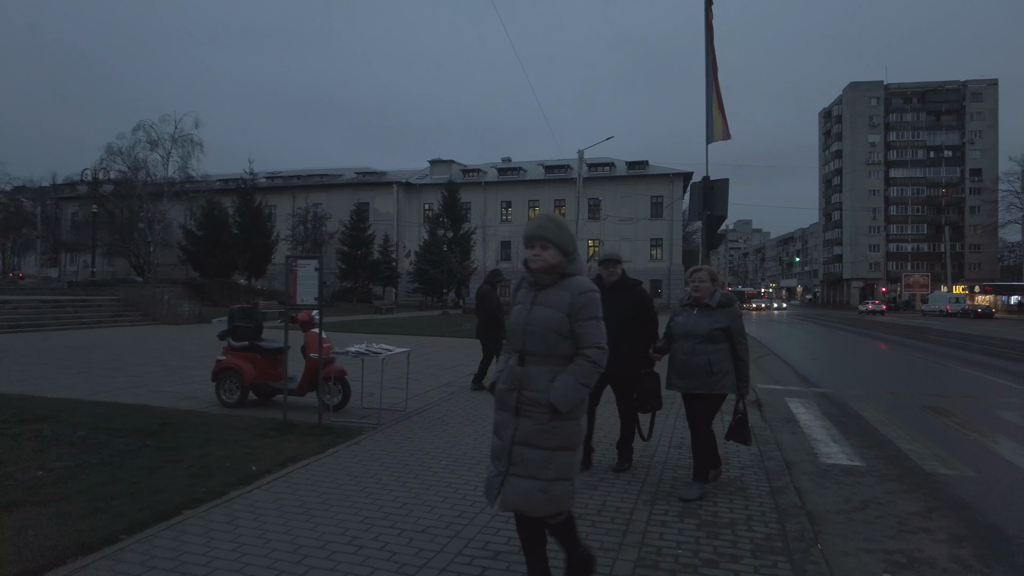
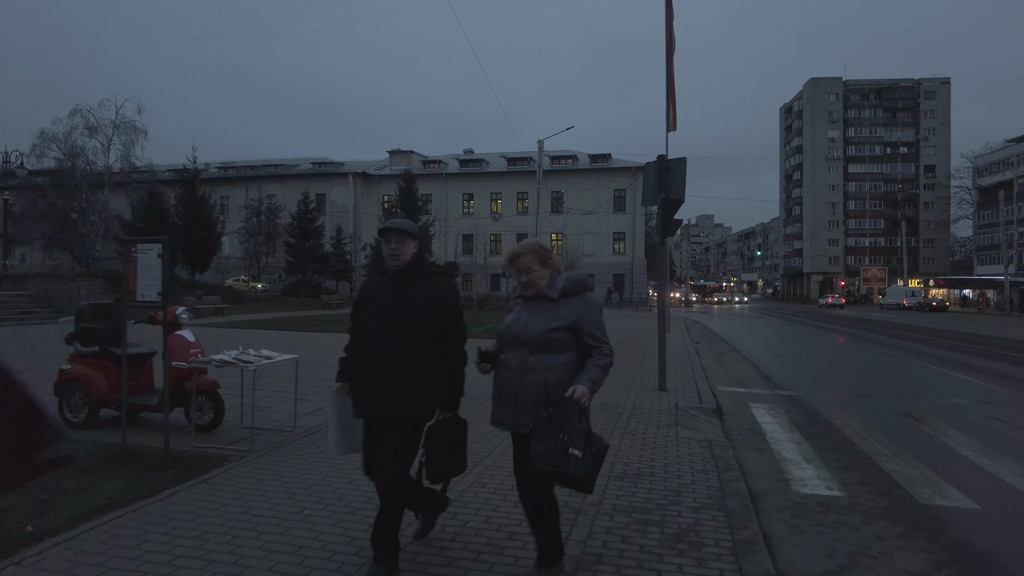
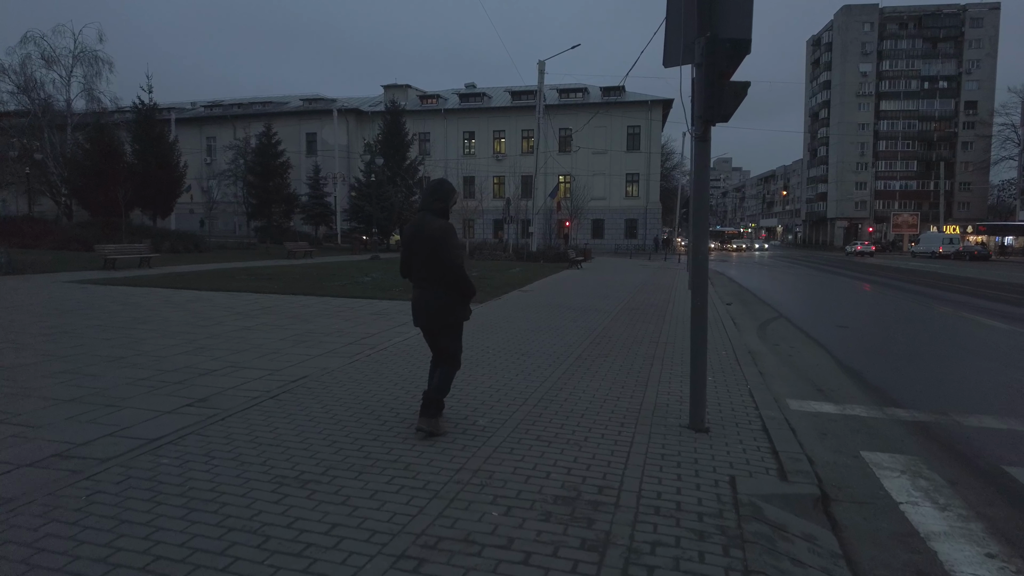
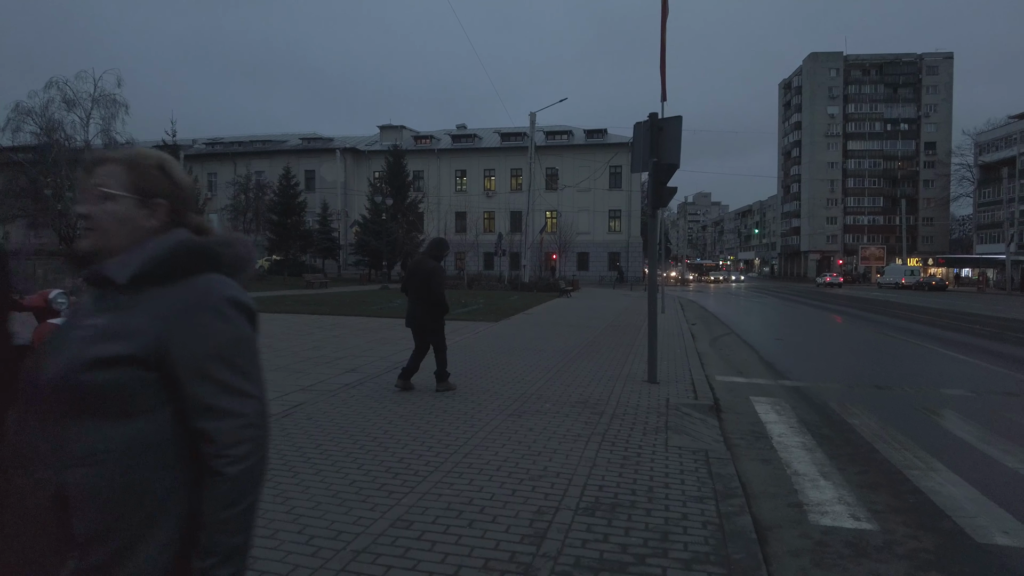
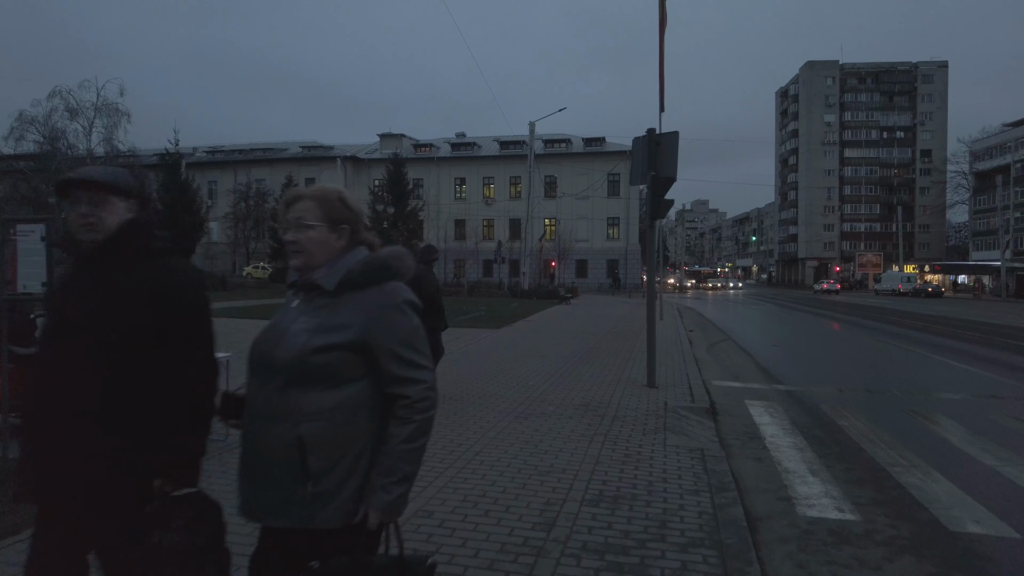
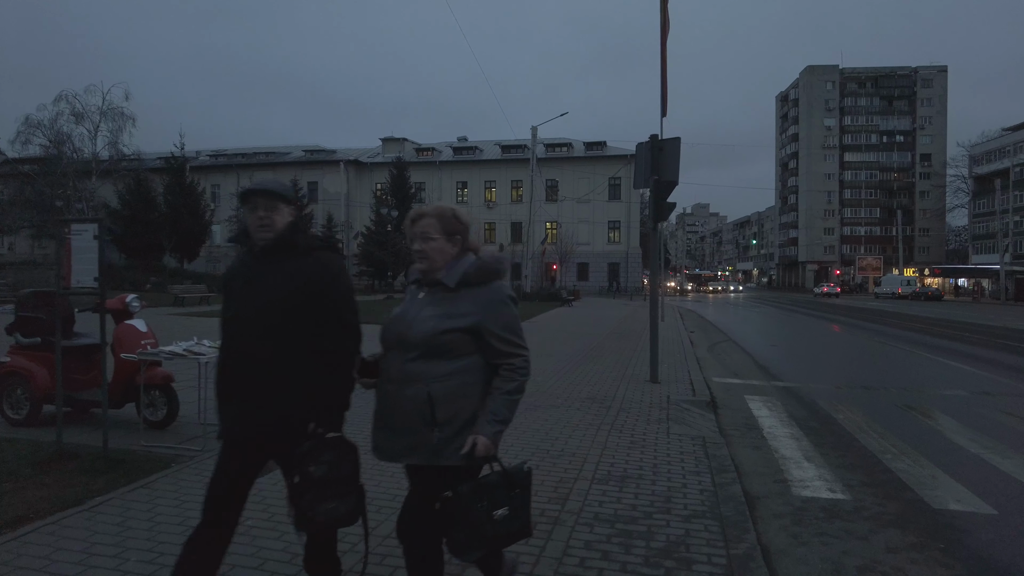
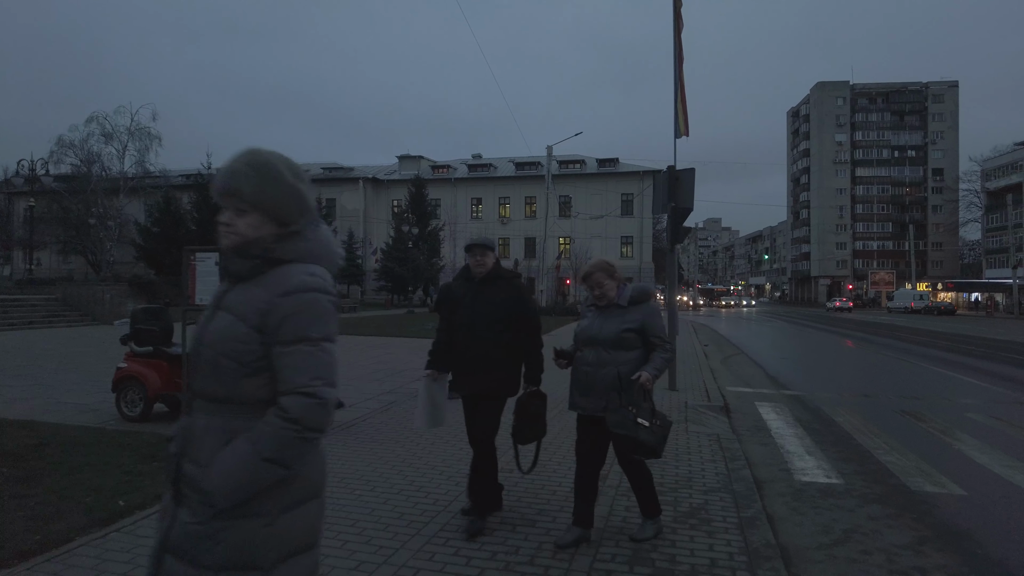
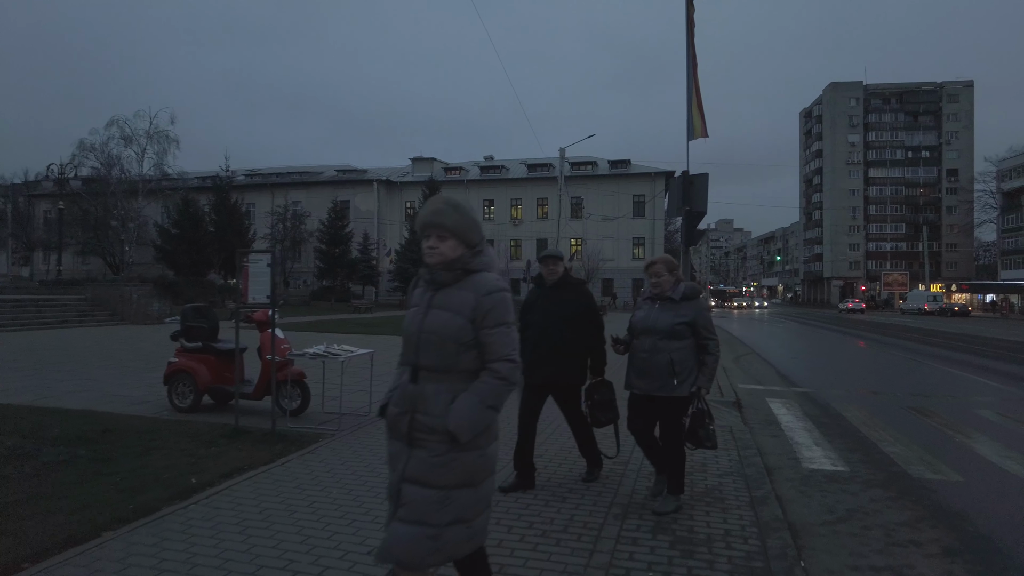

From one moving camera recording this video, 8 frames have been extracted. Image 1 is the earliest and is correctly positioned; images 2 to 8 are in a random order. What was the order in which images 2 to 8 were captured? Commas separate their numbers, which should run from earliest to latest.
8, 7, 2, 6, 5, 4, 3
